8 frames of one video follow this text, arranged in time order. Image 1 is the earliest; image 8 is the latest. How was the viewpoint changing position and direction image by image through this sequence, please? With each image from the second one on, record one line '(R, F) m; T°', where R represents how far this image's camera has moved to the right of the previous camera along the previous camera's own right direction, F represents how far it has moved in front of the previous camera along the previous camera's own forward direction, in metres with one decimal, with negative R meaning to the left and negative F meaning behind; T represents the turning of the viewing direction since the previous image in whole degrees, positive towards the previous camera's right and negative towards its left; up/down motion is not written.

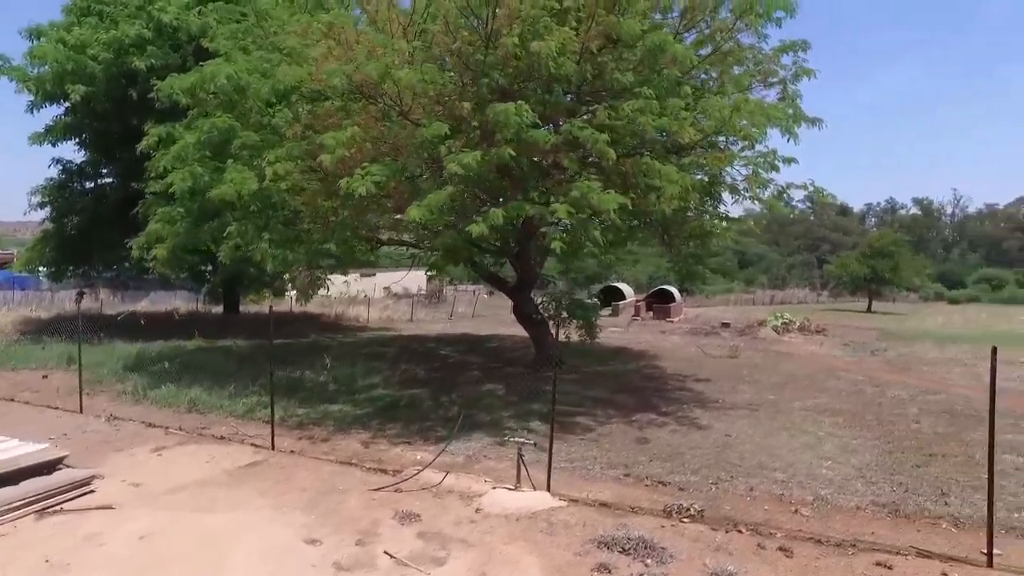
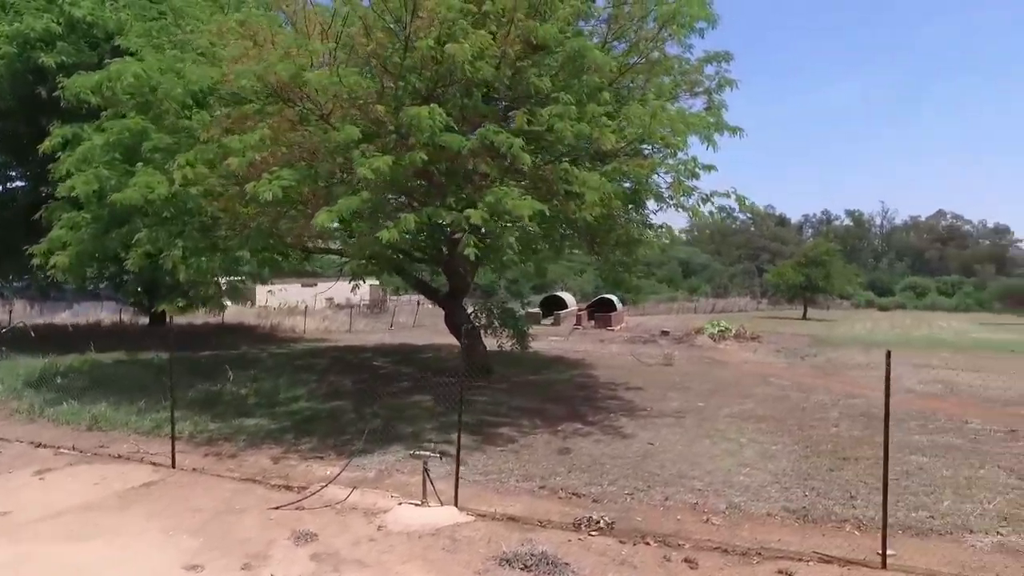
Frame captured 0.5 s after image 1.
(+0.4, +0.2) m; +4°
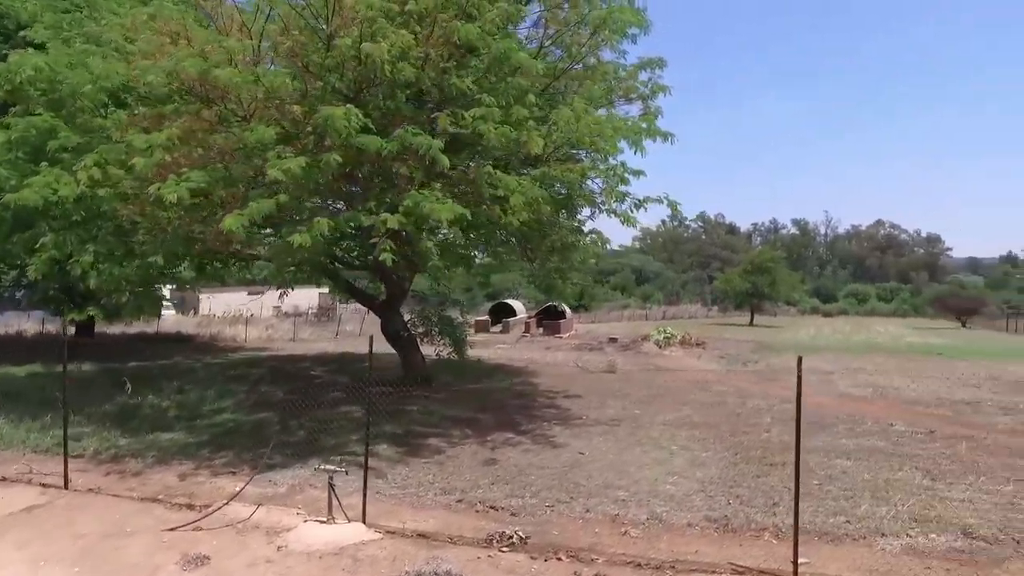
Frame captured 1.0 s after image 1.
(+0.4, +0.3) m; +4°
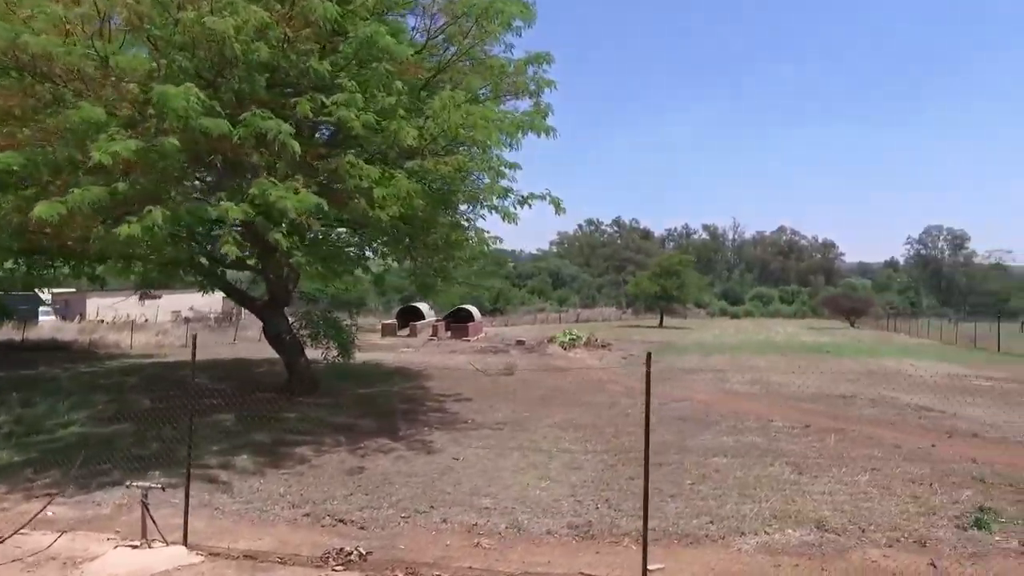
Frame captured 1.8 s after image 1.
(+0.7, +0.5) m; +6°
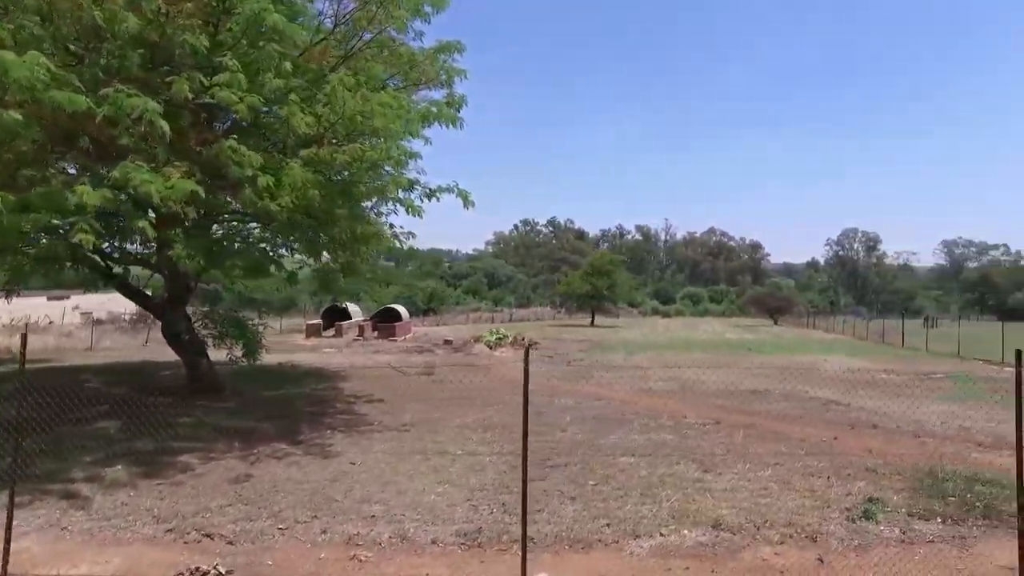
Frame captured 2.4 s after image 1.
(+0.5, +0.4) m; +5°
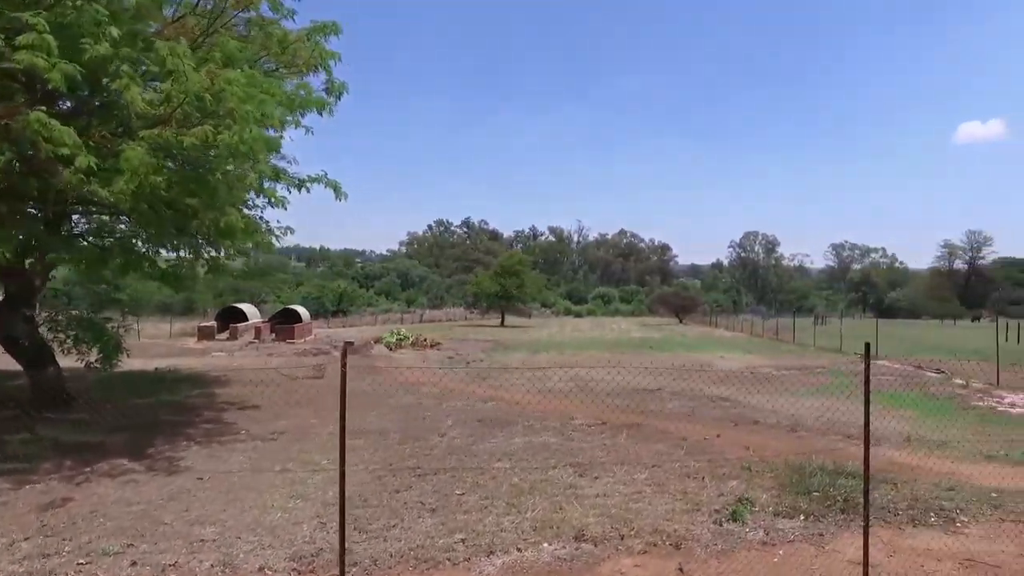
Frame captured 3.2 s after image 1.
(+0.6, +0.6) m; +7°
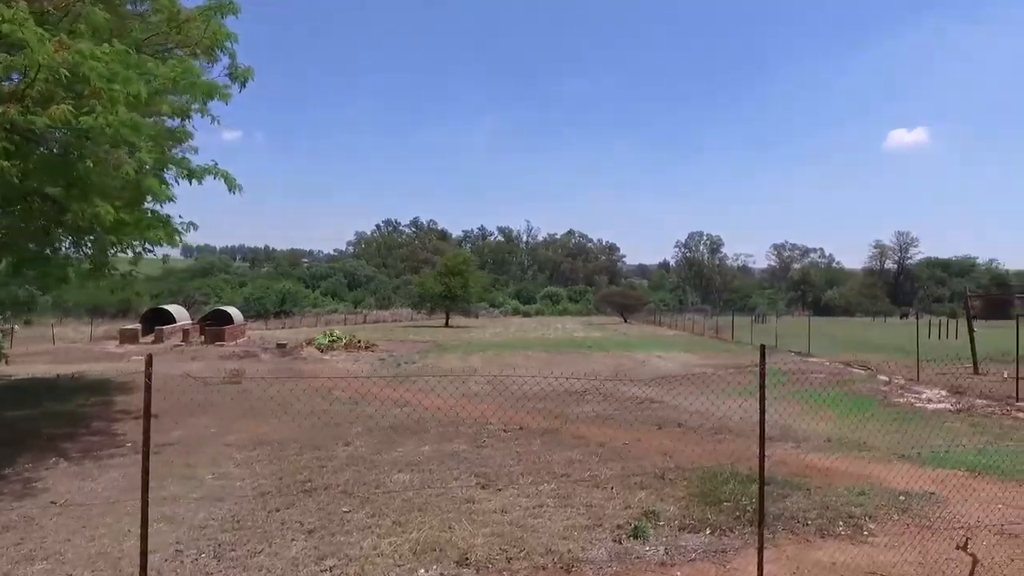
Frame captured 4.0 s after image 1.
(+0.6, +0.6) m; +4°
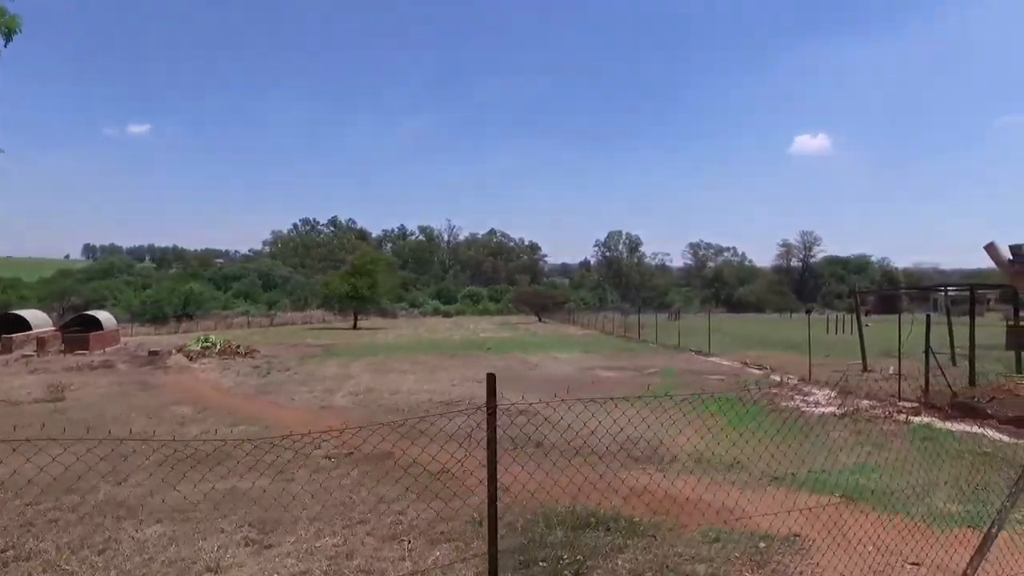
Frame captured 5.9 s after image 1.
(+1.4, +1.7) m; +6°
